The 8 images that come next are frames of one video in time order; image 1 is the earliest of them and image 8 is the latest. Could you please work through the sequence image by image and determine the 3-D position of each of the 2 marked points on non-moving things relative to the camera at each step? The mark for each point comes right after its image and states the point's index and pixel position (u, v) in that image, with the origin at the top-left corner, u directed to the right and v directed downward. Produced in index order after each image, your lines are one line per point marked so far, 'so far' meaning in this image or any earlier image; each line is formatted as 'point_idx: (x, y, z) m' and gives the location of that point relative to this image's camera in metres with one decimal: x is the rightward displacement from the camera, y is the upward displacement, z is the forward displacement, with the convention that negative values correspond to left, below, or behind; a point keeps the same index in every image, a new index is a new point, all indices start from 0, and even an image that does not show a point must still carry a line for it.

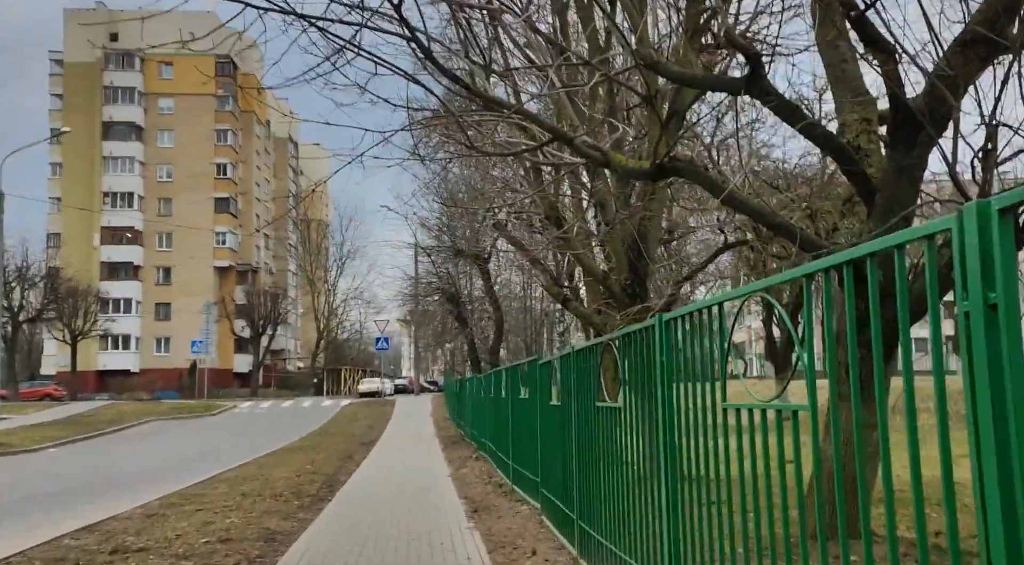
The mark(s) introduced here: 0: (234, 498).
0: (-2.8, -2.2, +9.7) m
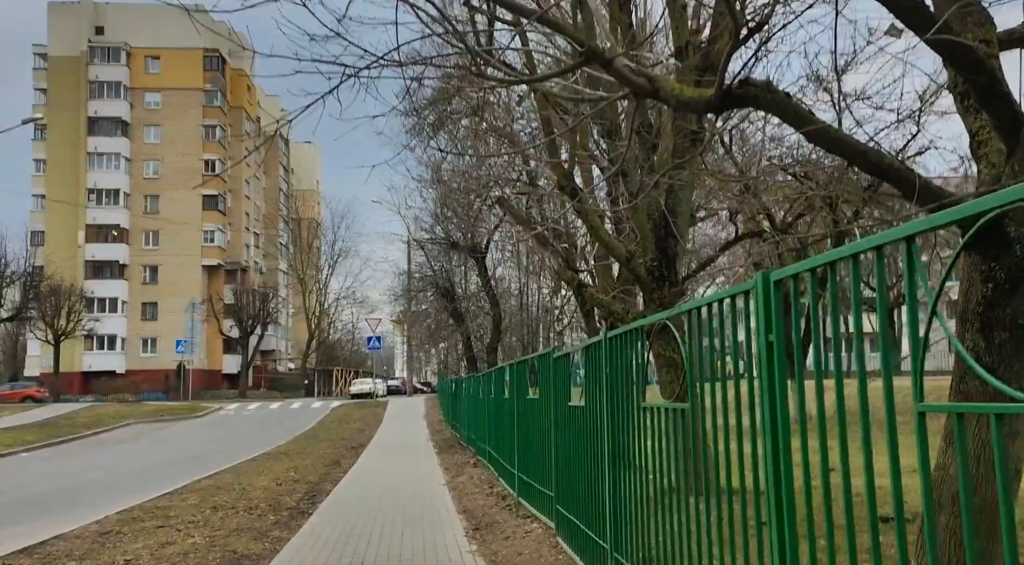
0: (-2.8, -2.1, +8.7) m
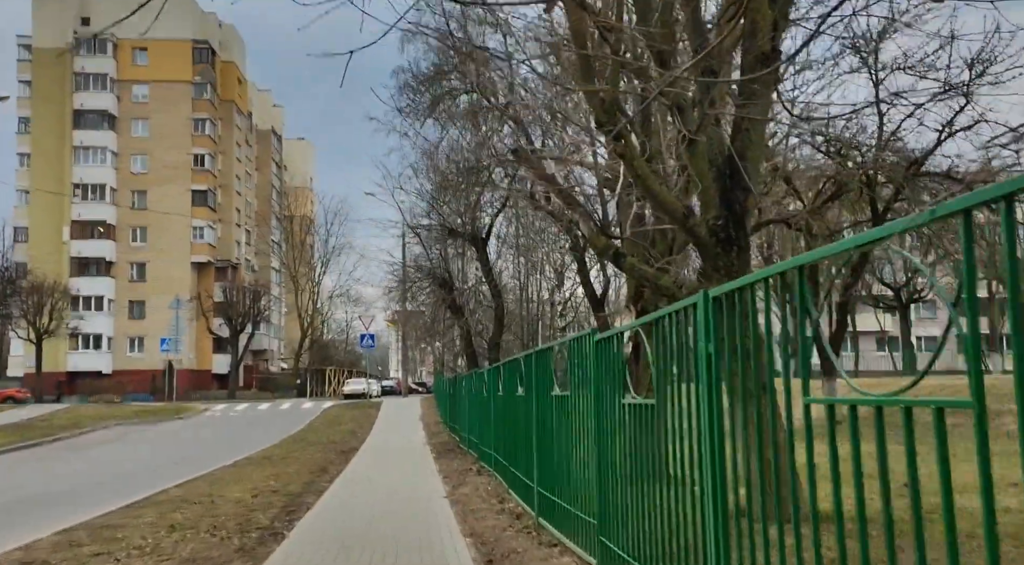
0: (-2.7, -1.9, +7.2) m
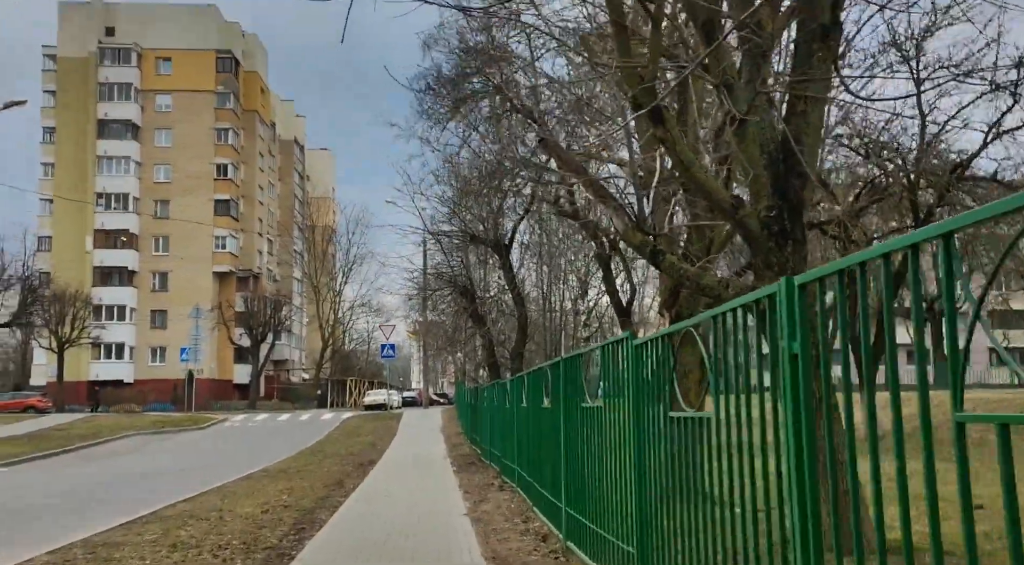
0: (-2.5, -1.9, +6.8) m
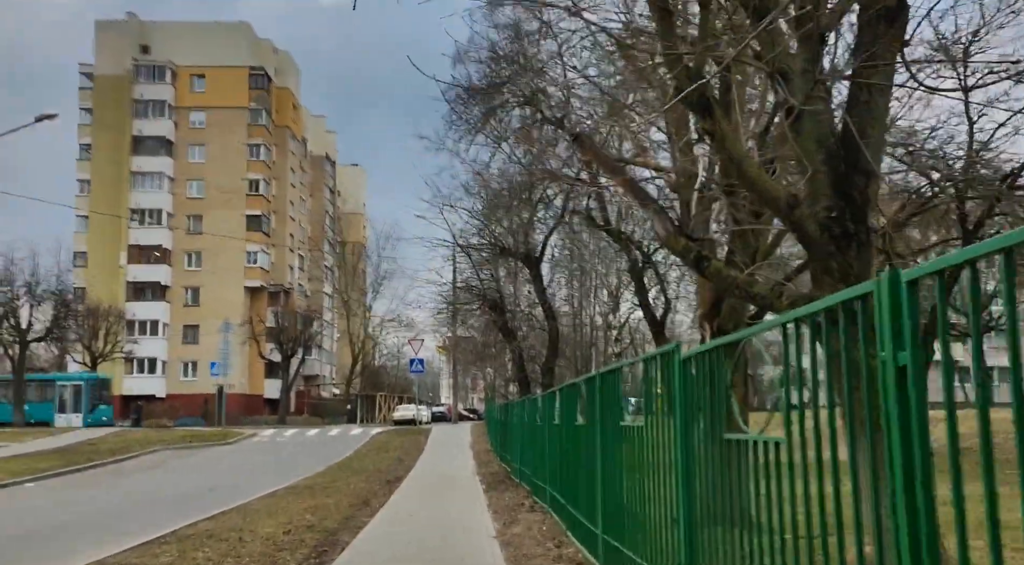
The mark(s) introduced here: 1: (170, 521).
0: (-2.3, -2.0, +6.5) m
1: (-5.3, -3.7, +14.9) m
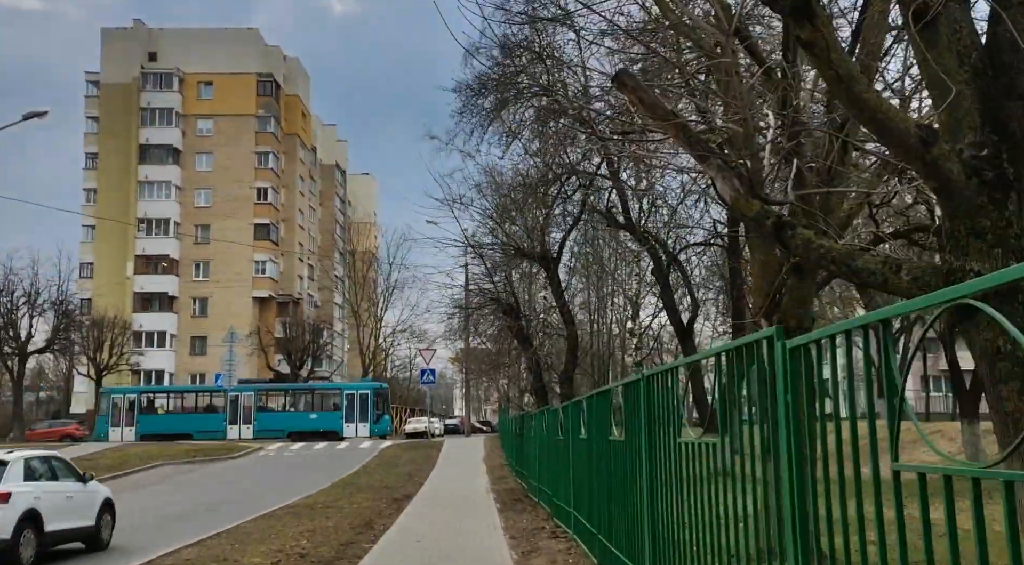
0: (-2.1, -1.9, +5.4) m
1: (-5.0, -3.7, +13.8) m
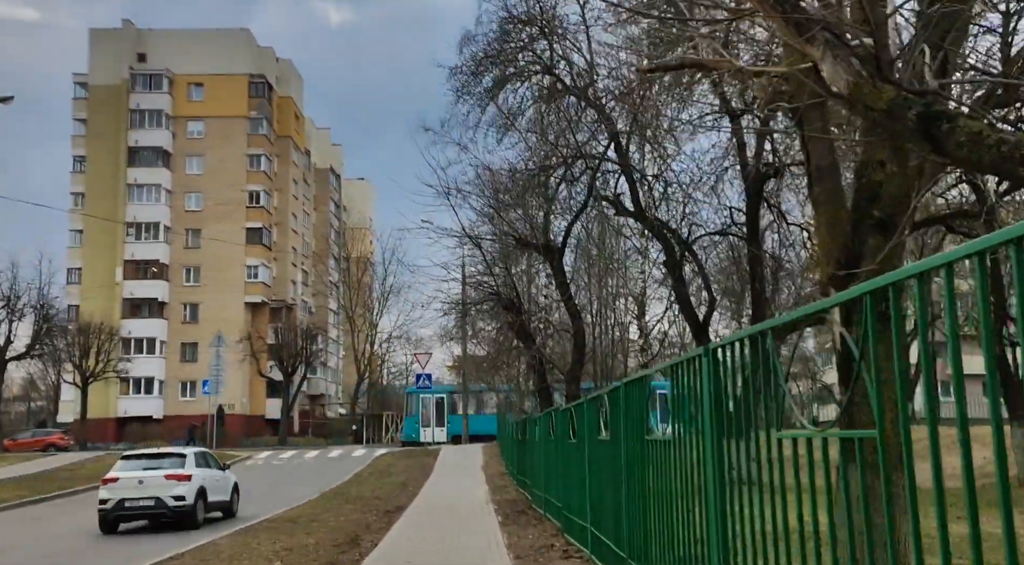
0: (-2.1, -1.7, +4.3) m
1: (-5.0, -3.6, +12.6) m
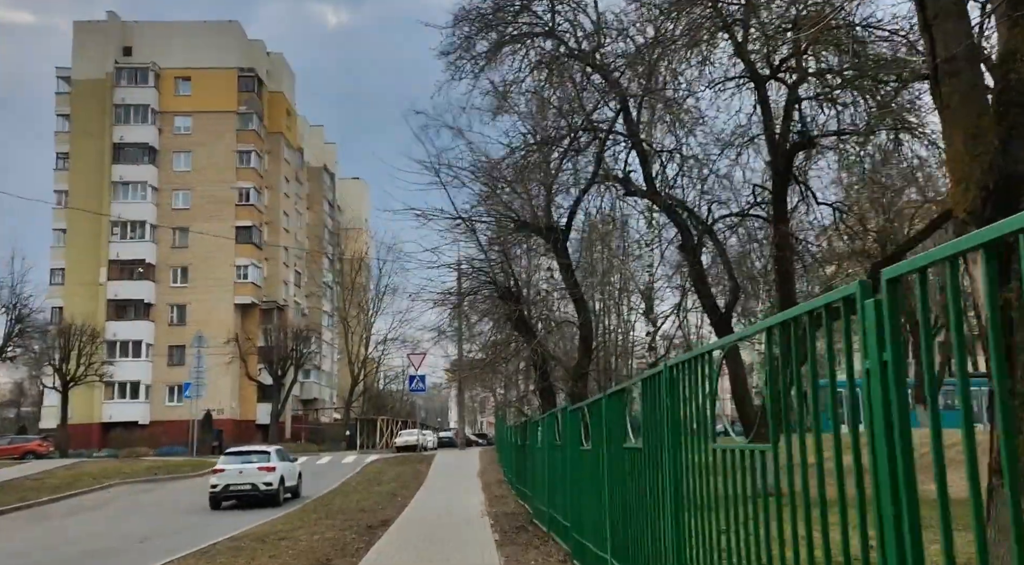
0: (-2.1, -1.5, +2.7) m
1: (-5.0, -3.5, +11.1) m
